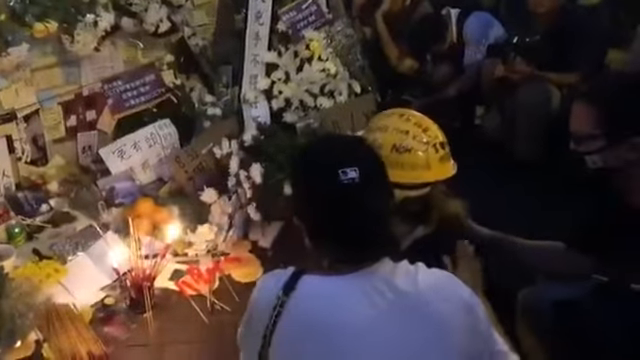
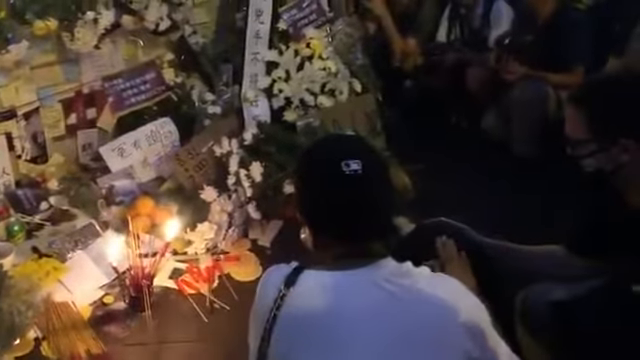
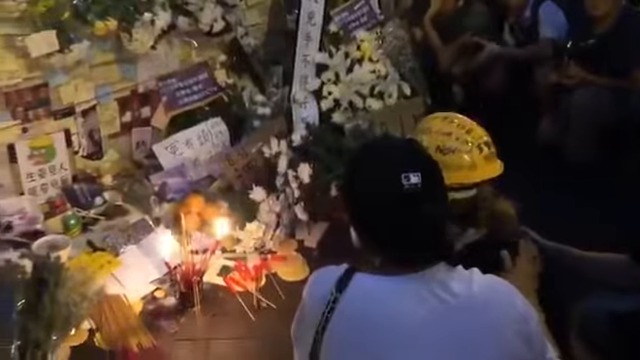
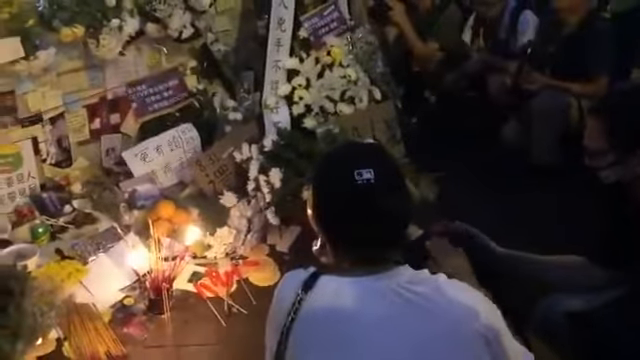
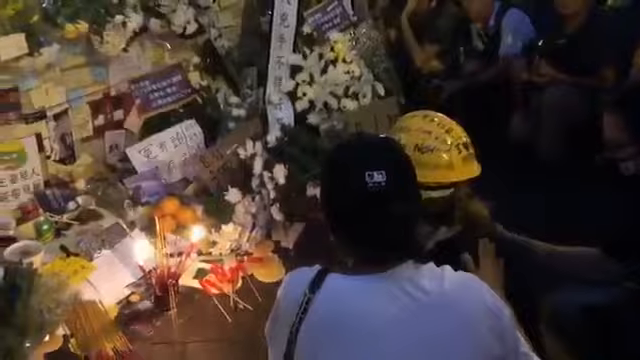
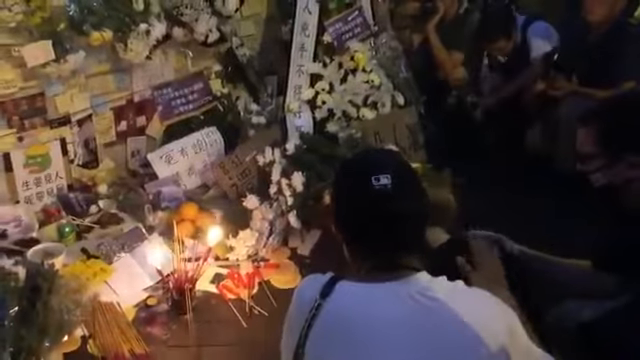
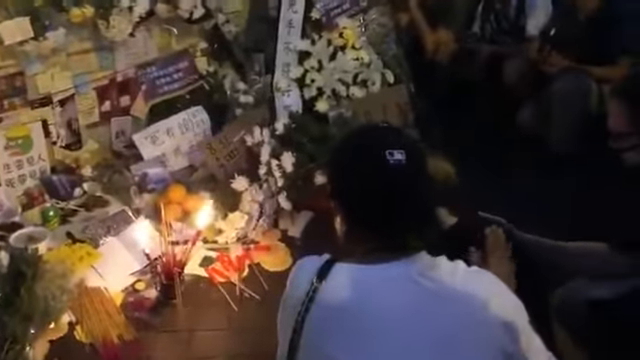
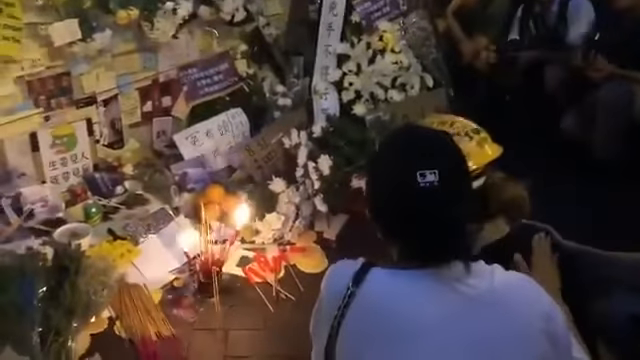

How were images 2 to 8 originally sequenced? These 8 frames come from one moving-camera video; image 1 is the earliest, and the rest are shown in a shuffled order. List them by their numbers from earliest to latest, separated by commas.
5, 3, 8, 7, 2, 4, 6
